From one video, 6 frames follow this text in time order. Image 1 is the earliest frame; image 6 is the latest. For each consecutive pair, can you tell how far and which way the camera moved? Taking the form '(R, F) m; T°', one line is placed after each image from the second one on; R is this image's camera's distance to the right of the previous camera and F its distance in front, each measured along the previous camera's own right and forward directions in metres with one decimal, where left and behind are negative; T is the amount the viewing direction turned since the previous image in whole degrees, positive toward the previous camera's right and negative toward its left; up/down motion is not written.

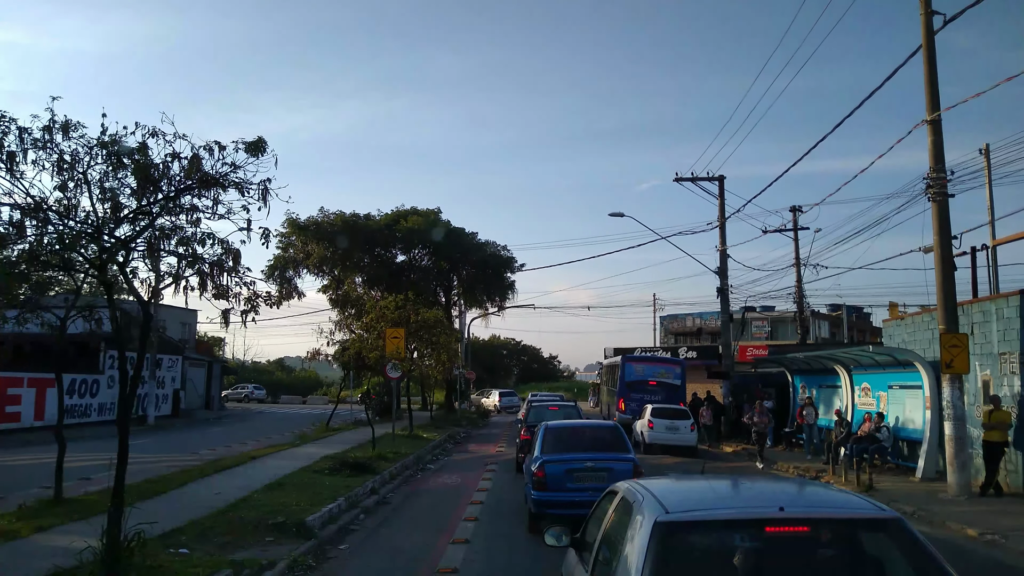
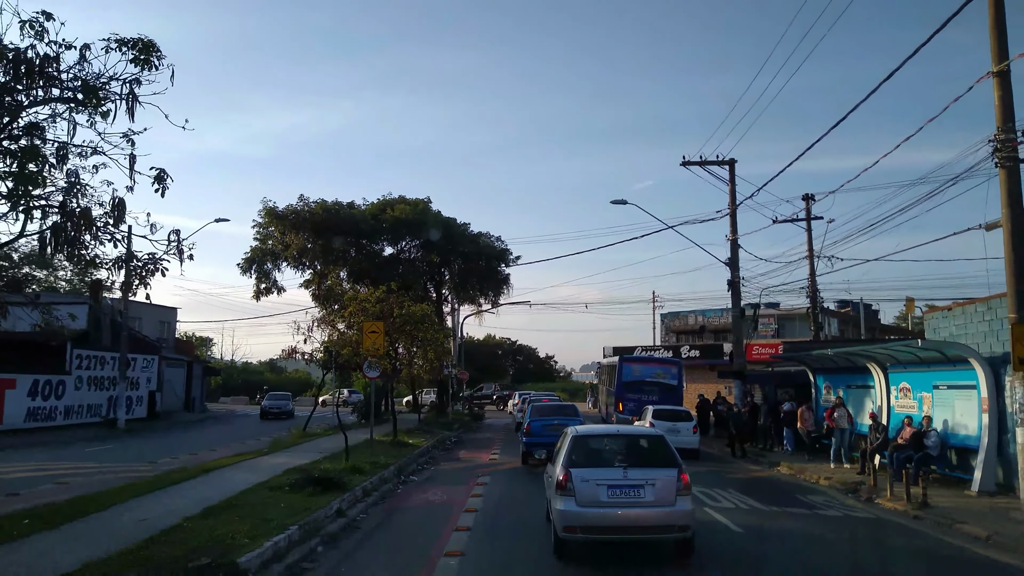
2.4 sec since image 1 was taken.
(0.0, +2.4) m; 0°
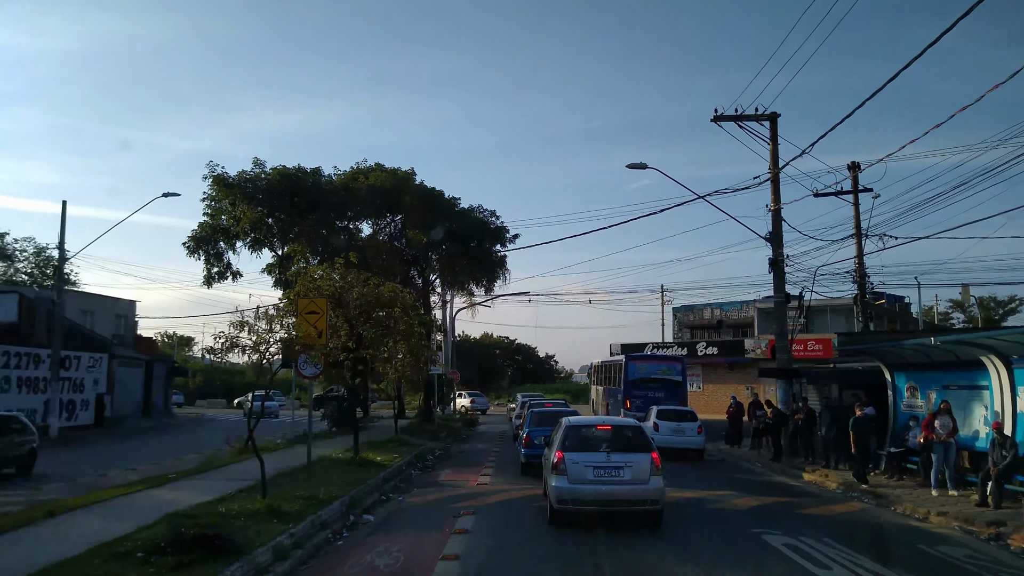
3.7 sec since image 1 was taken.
(+0.1, +5.0) m; 0°
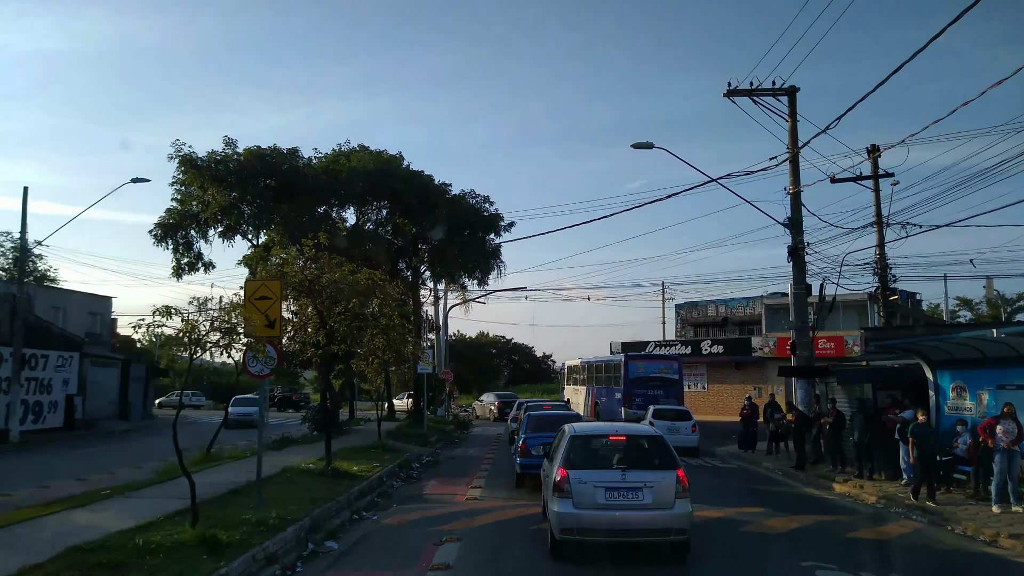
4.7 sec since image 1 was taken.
(+0.1, +2.1) m; 0°
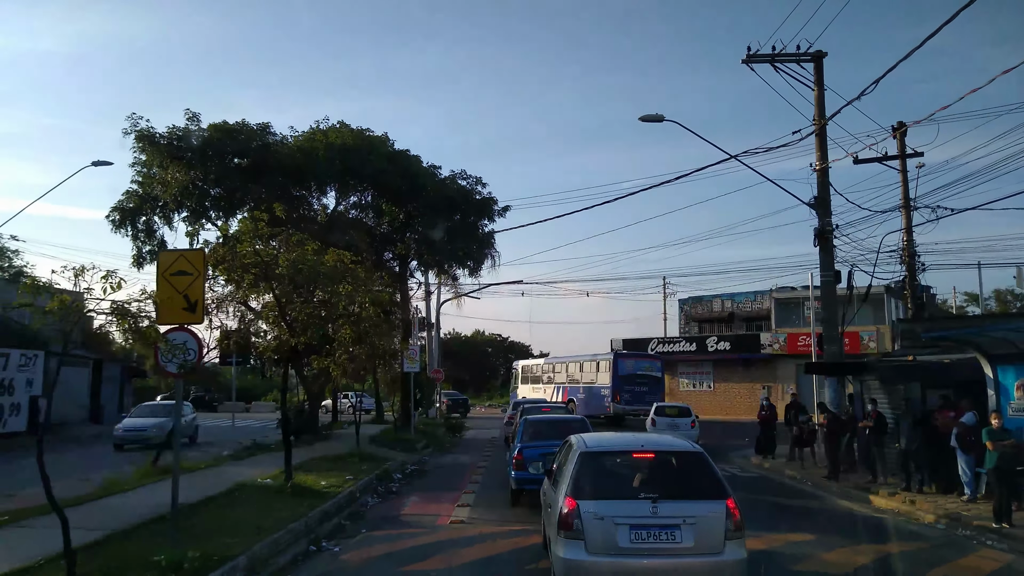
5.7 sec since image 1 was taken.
(+0.1, +2.3) m; 0°
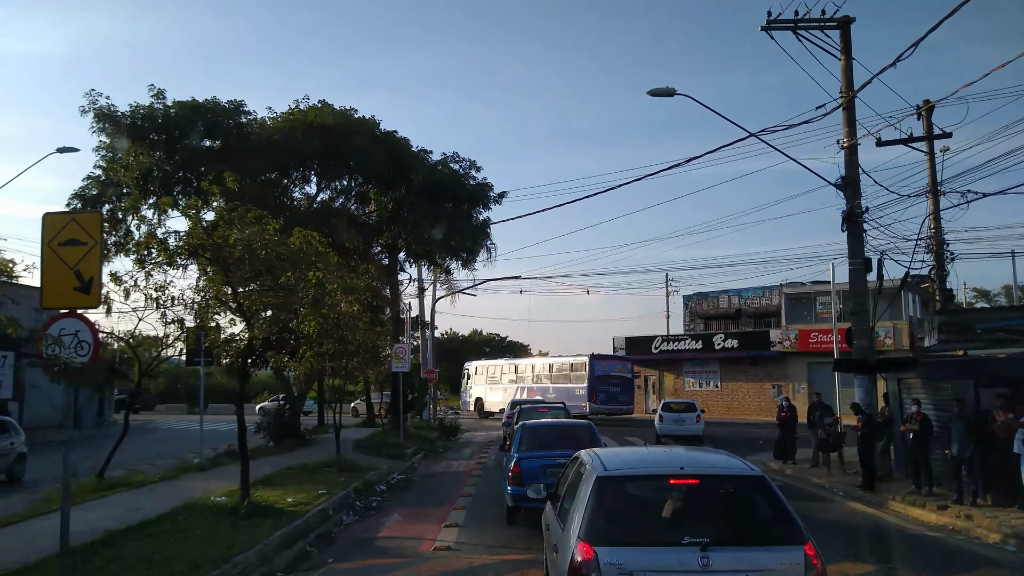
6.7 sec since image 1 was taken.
(0.0, +1.8) m; 0°
